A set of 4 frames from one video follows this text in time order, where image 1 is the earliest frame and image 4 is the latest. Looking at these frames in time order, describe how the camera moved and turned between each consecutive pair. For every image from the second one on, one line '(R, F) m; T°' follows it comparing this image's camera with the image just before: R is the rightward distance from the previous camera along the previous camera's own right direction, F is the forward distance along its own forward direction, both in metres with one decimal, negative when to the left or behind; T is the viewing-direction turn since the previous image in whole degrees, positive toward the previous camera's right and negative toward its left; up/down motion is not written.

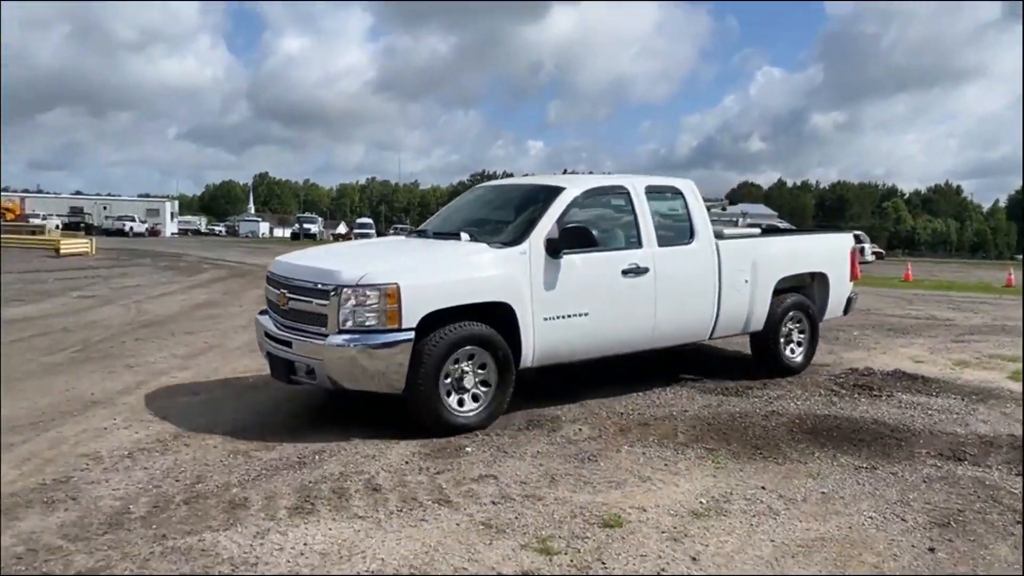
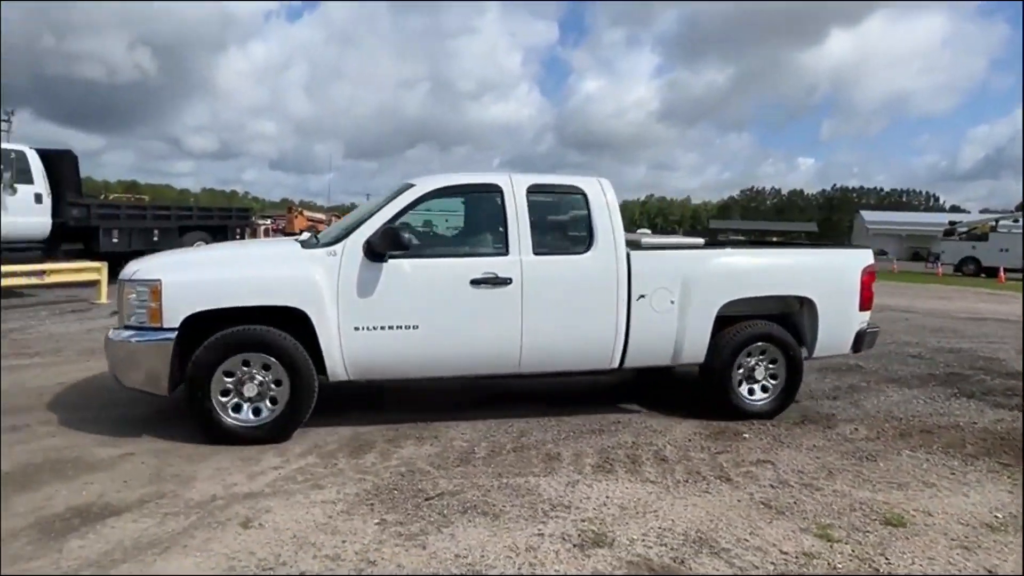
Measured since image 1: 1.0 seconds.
(-0.3, -0.8) m; -19°
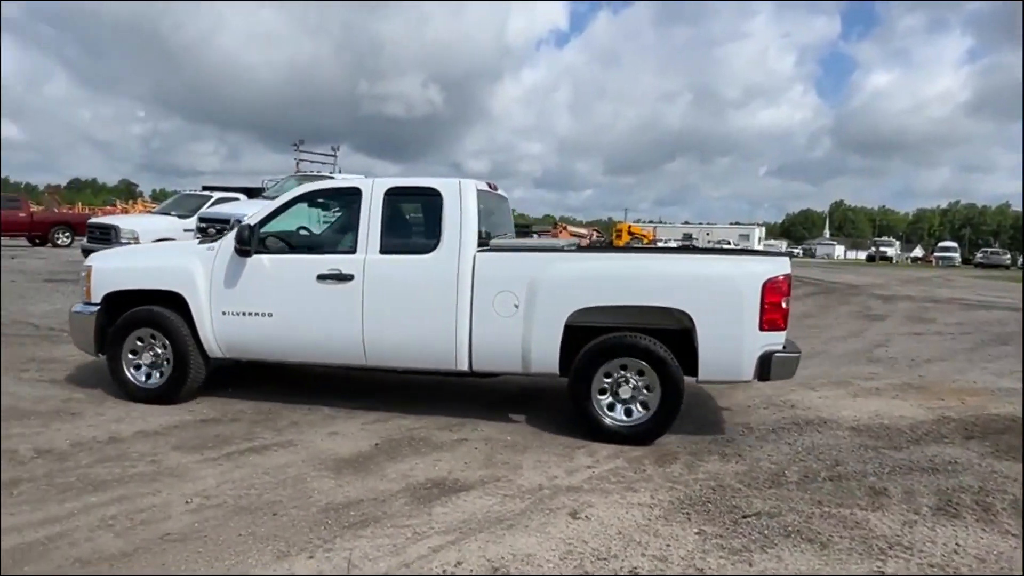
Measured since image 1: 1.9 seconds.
(-0.4, -0.2) m; -22°
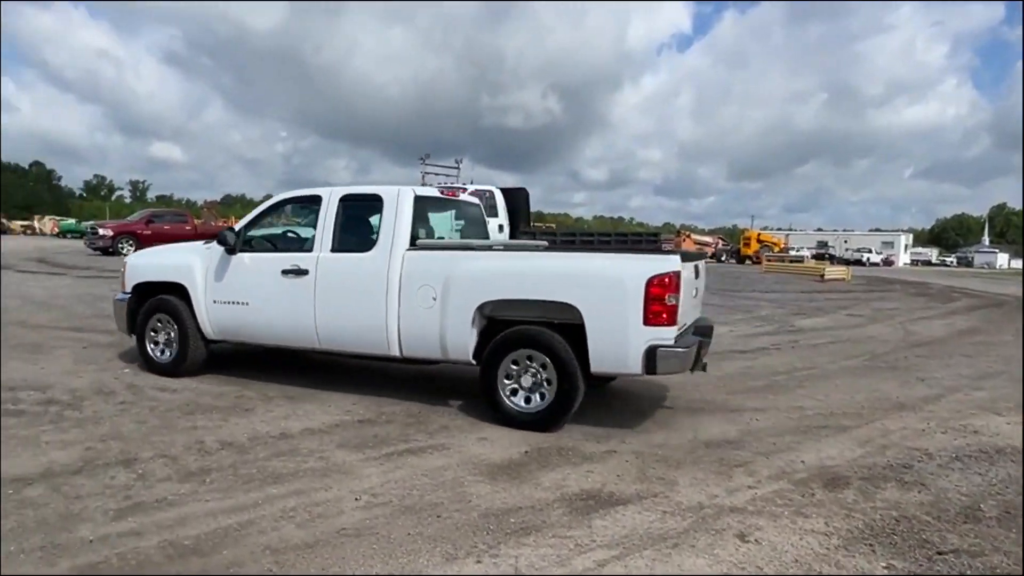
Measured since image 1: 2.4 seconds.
(-0.3, 0.0) m; -10°
